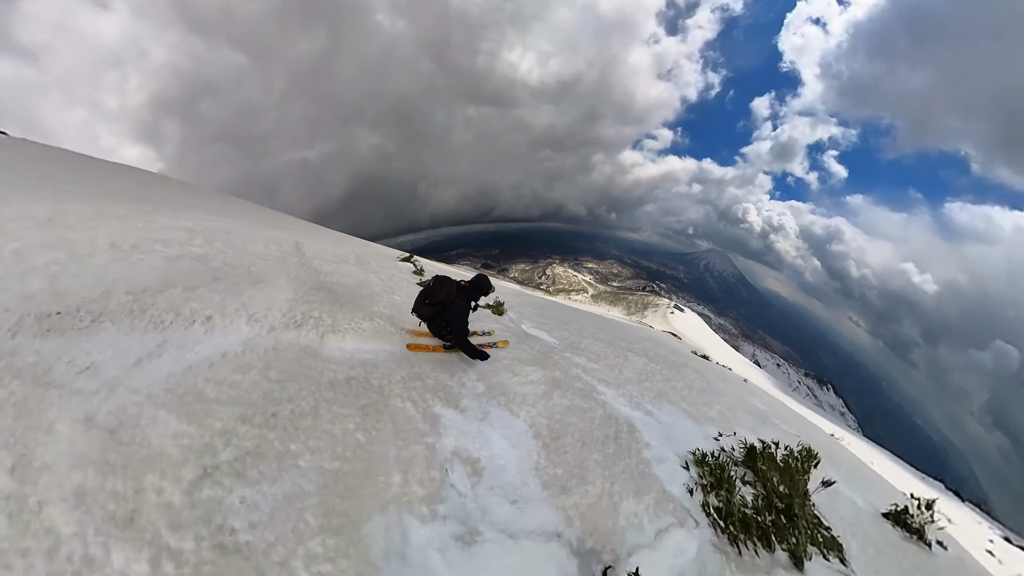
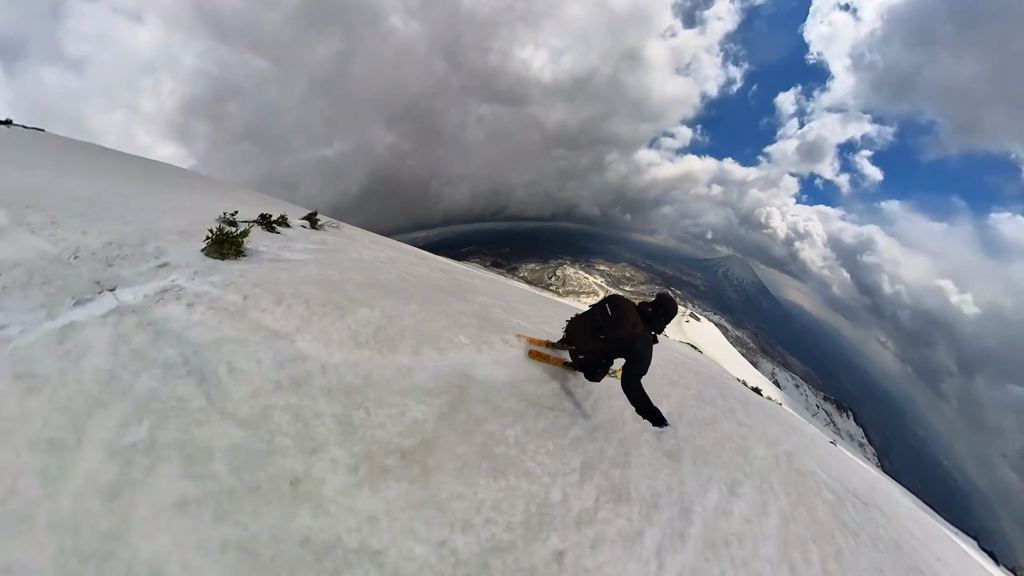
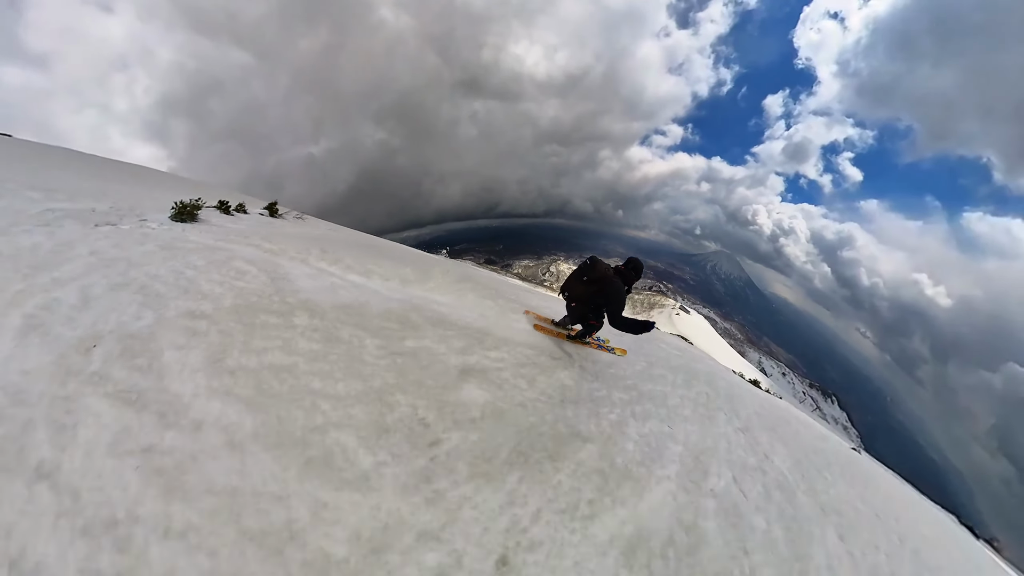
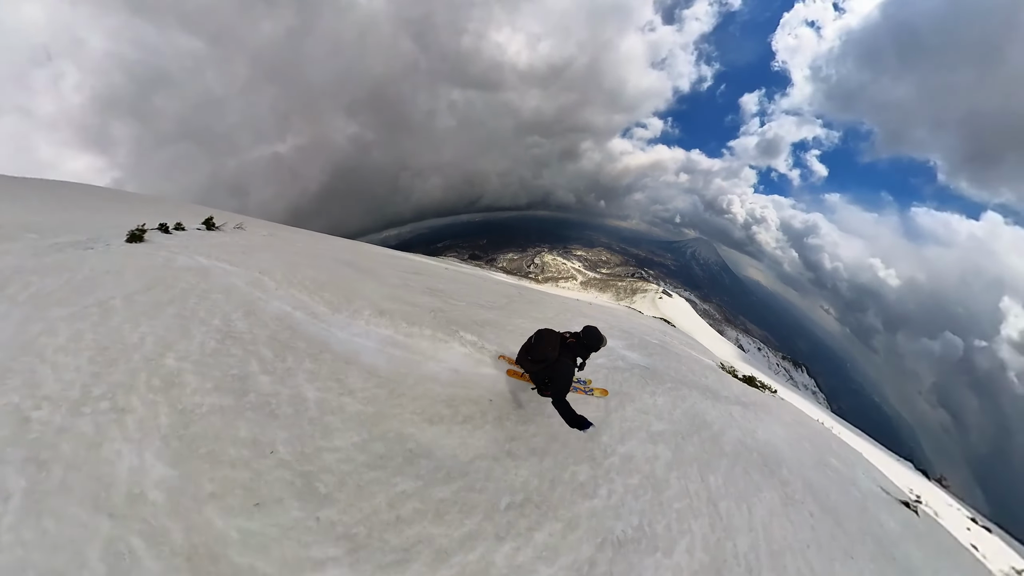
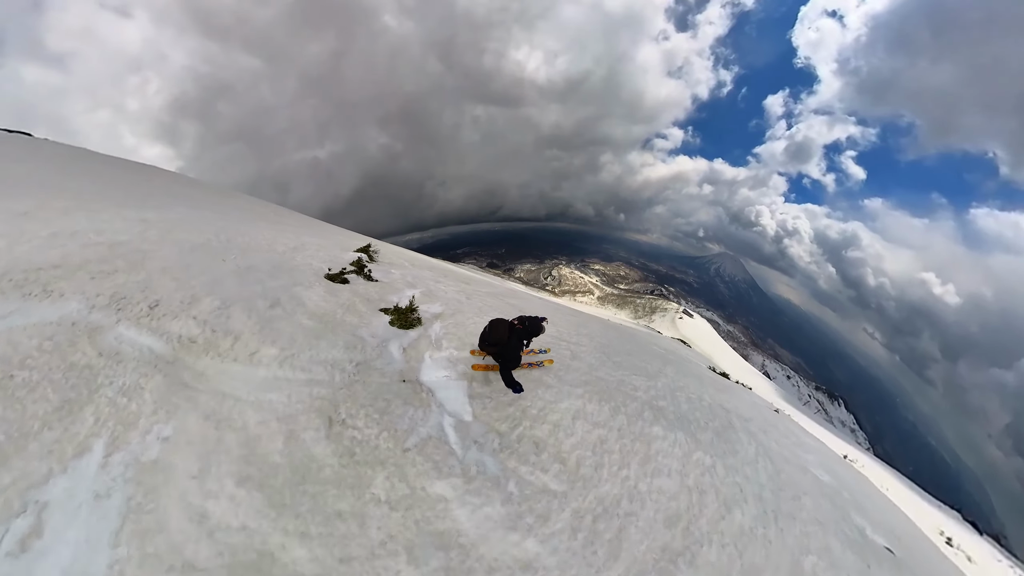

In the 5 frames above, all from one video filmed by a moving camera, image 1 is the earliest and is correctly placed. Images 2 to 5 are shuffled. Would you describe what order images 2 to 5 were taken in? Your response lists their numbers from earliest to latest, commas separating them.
5, 2, 3, 4
